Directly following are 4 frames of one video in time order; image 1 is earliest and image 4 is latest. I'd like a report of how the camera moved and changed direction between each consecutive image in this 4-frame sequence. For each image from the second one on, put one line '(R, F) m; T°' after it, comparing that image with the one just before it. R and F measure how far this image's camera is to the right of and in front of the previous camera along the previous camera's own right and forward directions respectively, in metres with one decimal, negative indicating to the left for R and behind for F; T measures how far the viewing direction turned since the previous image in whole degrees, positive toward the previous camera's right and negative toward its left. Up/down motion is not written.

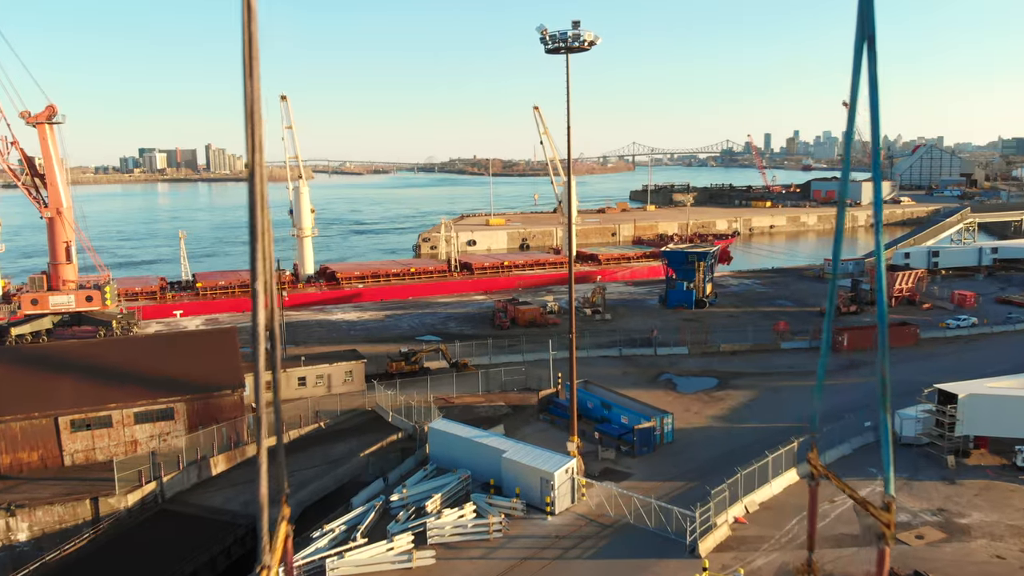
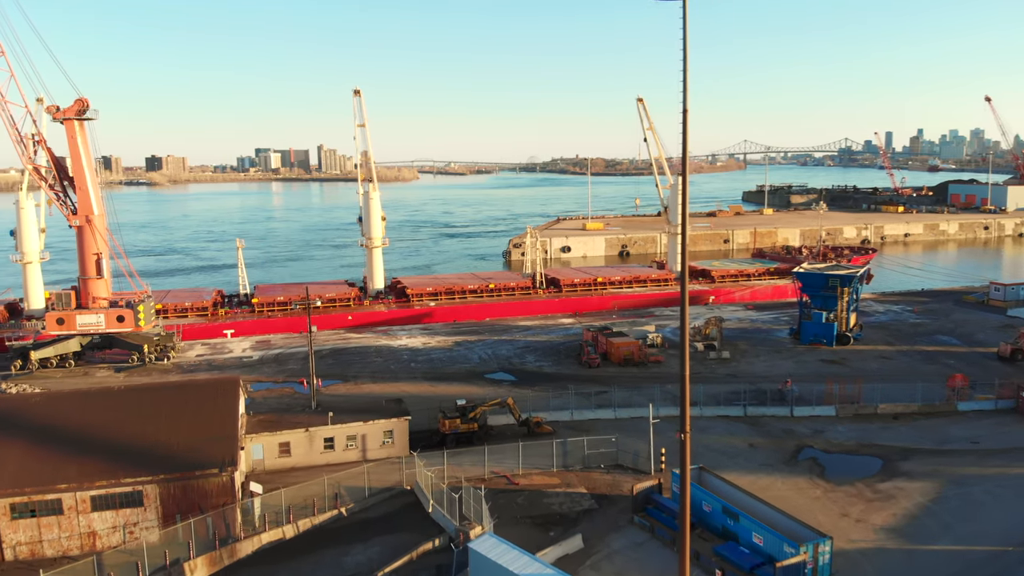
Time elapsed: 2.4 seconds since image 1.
(+0.3, +7.0) m; -7°
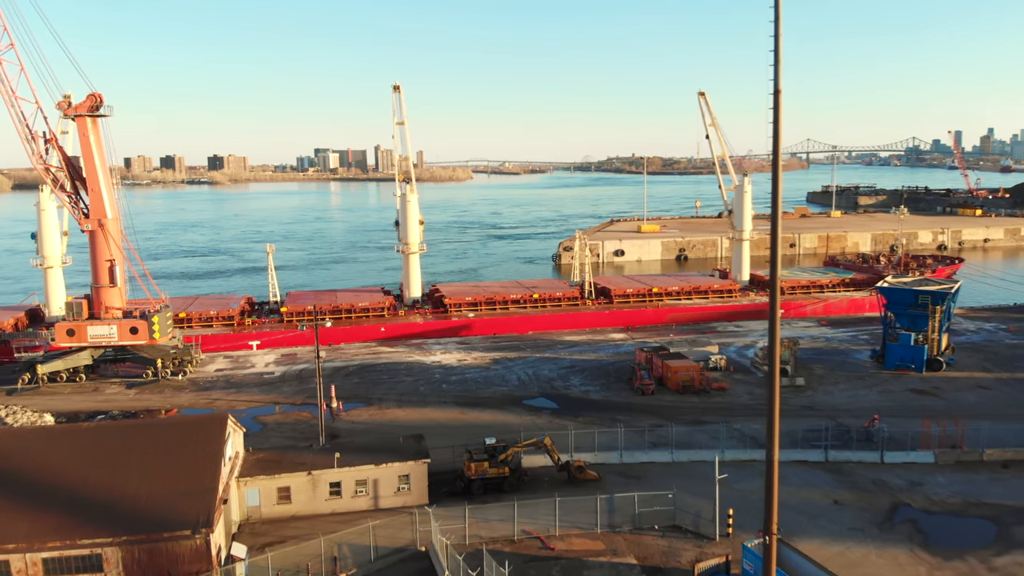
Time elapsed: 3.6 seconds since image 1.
(+0.3, +3.5) m; -4°
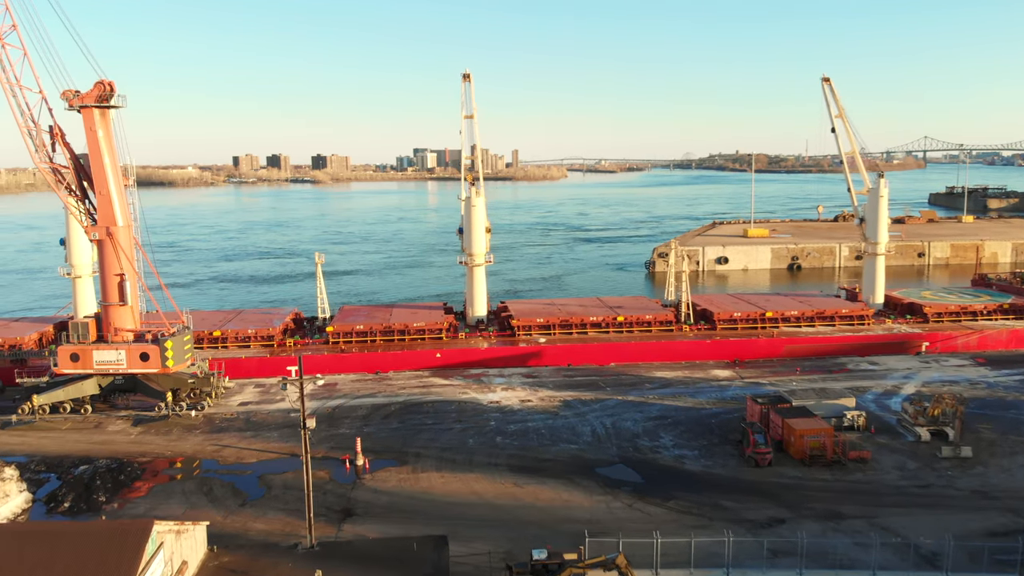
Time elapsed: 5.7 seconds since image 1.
(+0.5, +6.1) m; -6°
